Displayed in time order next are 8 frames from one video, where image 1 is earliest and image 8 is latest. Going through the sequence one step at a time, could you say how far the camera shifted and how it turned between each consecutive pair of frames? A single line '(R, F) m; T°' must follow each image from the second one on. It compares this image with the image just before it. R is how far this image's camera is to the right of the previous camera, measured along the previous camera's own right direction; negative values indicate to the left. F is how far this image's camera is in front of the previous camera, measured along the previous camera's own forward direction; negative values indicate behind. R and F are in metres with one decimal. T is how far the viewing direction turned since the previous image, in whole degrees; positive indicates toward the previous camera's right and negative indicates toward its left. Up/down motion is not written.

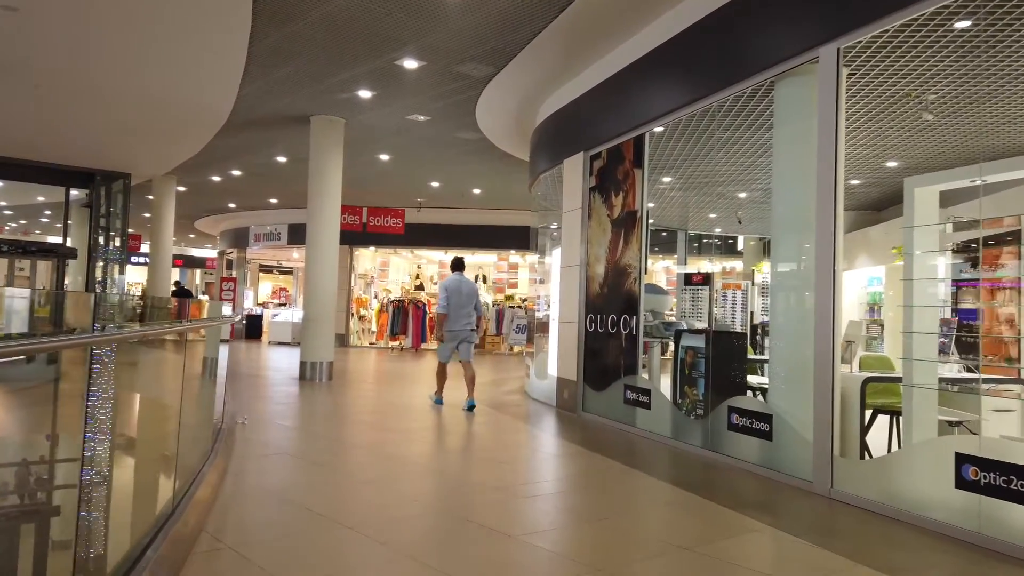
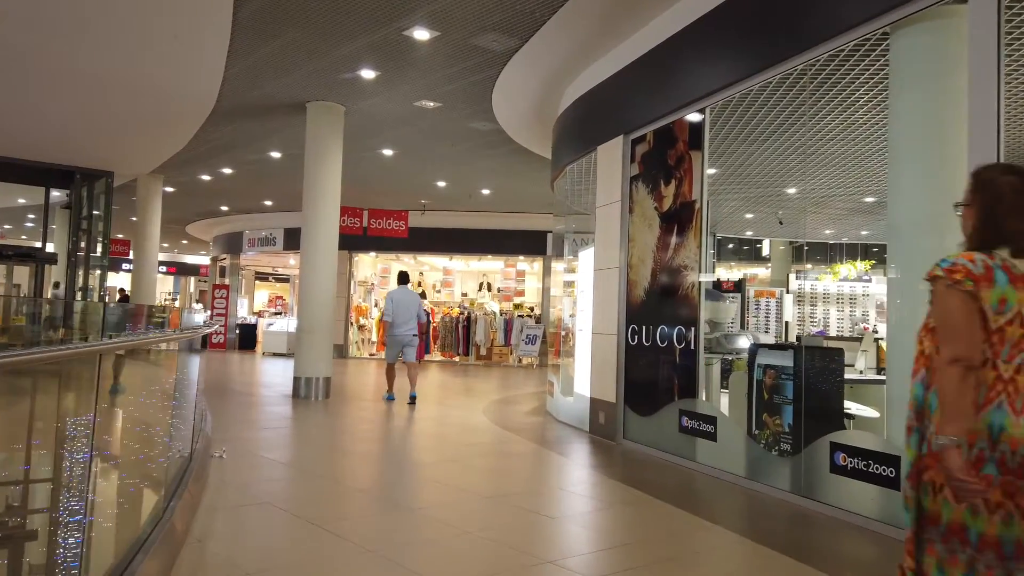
(-0.2, +0.9) m; 0°
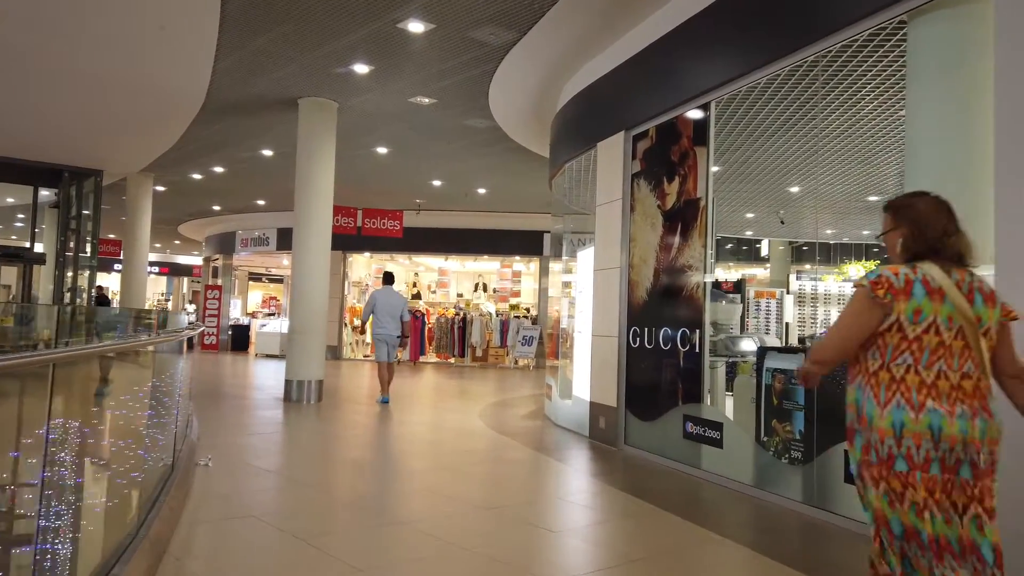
(0.0, +0.2) m; 0°
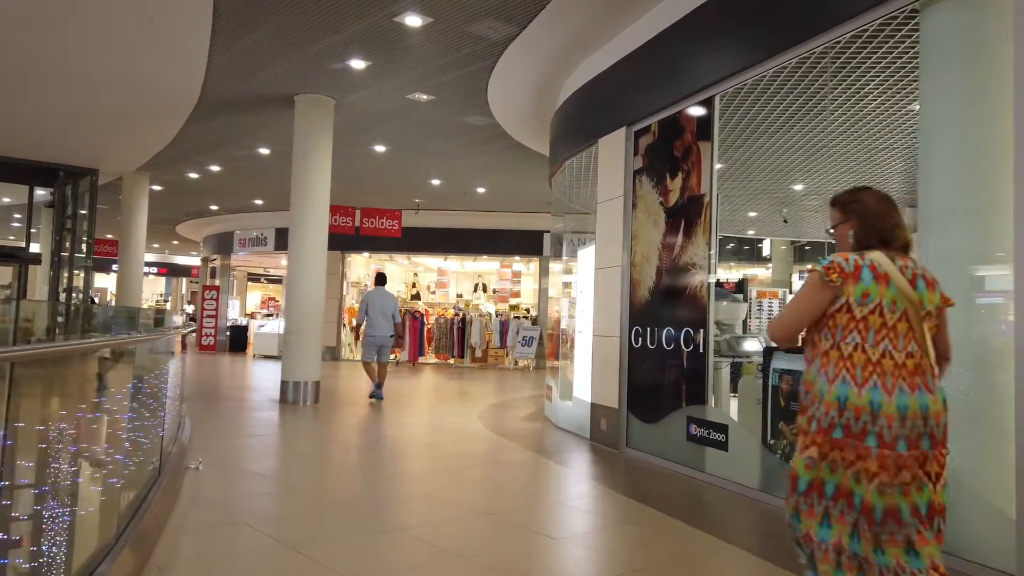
(0.0, +0.1) m; 0°
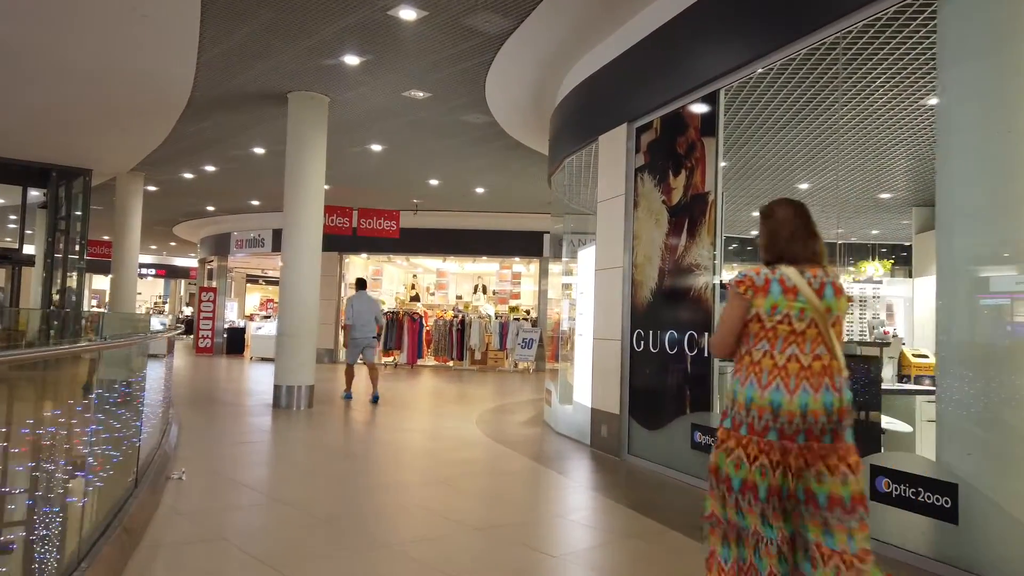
(0.0, +0.2) m; 0°
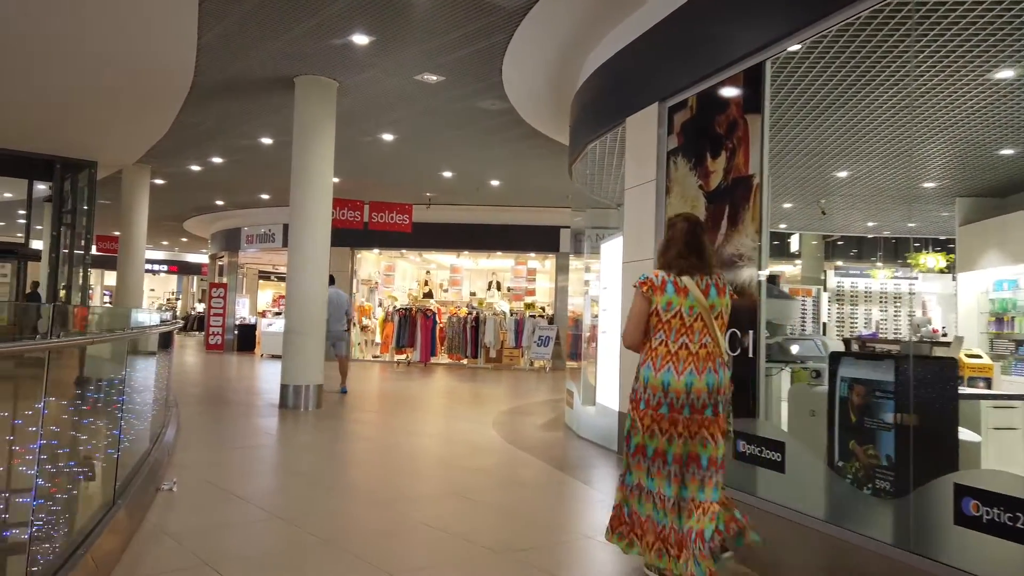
(-0.1, +0.4) m; -1°
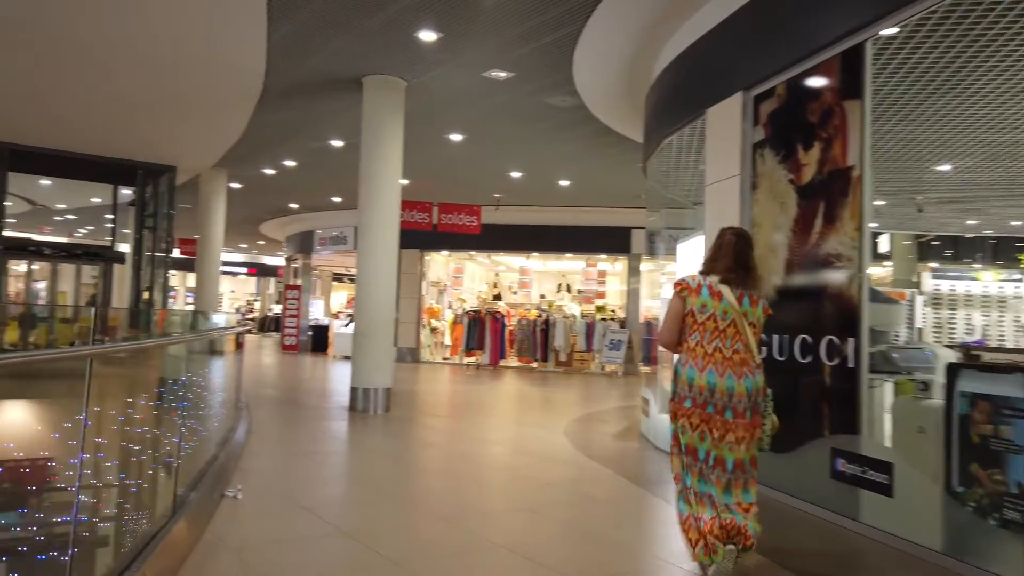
(0.0, +0.2) m; -6°
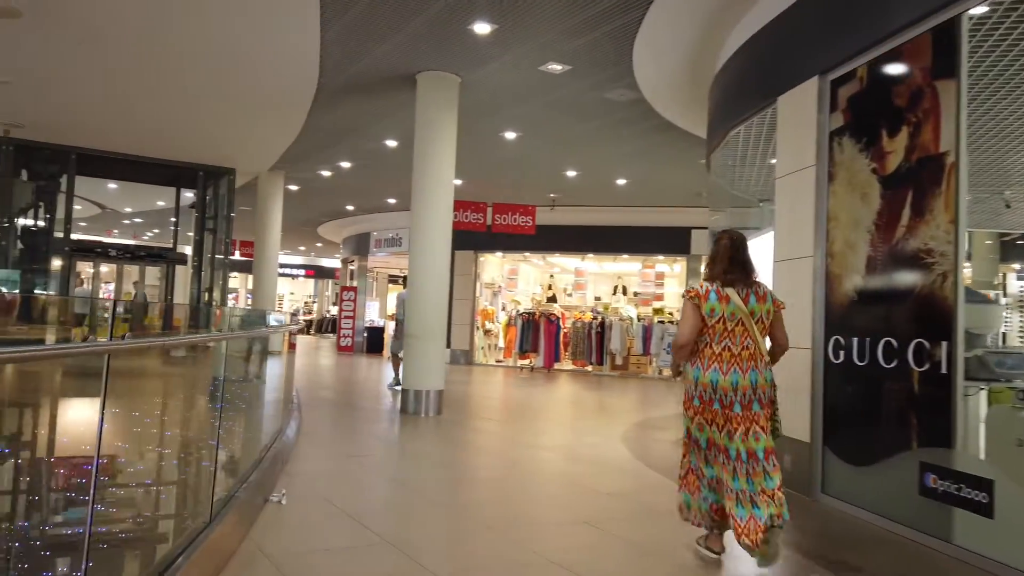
(0.0, +0.2) m; -5°
